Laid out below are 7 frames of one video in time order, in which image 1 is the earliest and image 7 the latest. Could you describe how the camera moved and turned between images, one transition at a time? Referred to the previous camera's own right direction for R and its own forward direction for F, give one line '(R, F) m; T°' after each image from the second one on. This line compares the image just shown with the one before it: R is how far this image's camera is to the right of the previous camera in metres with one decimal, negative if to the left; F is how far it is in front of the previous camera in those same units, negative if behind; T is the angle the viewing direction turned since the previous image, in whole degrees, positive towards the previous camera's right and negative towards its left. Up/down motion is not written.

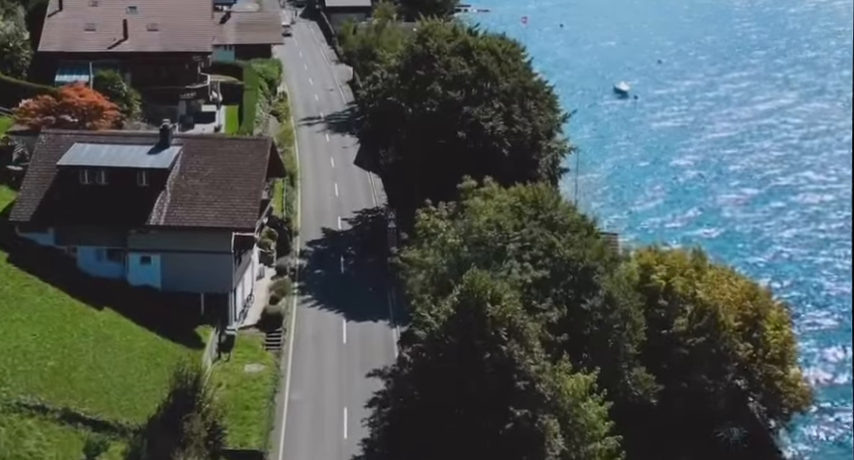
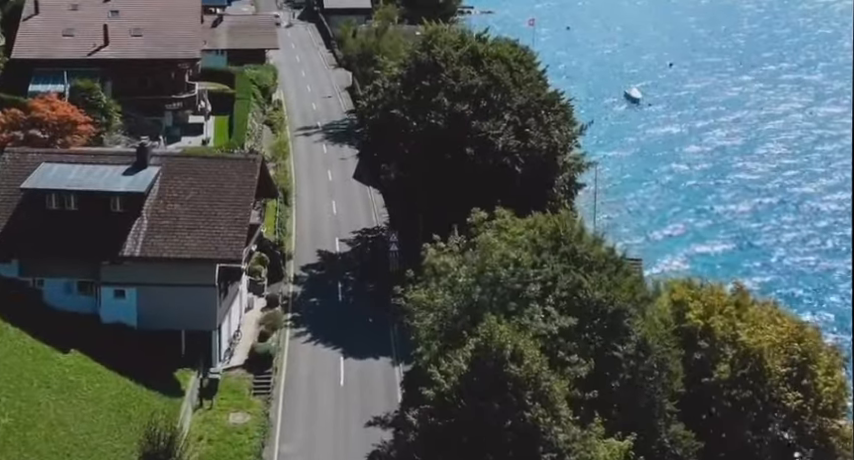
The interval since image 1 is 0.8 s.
(-0.2, +4.5) m; 0°
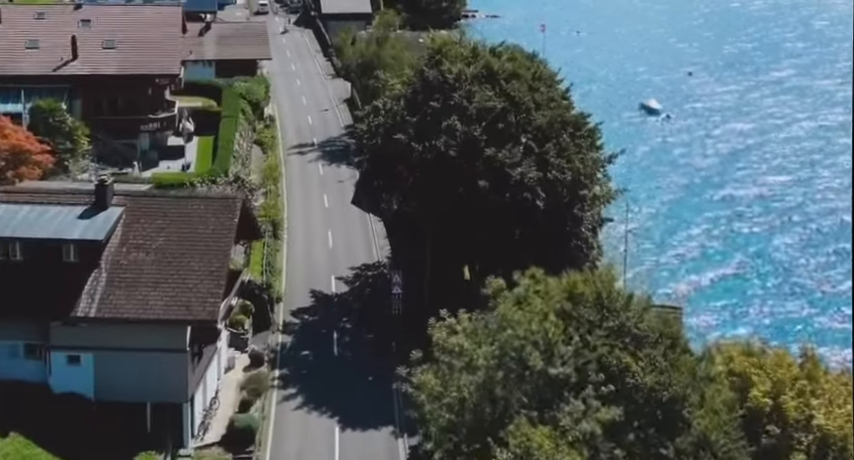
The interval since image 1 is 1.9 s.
(-0.3, +6.1) m; 0°
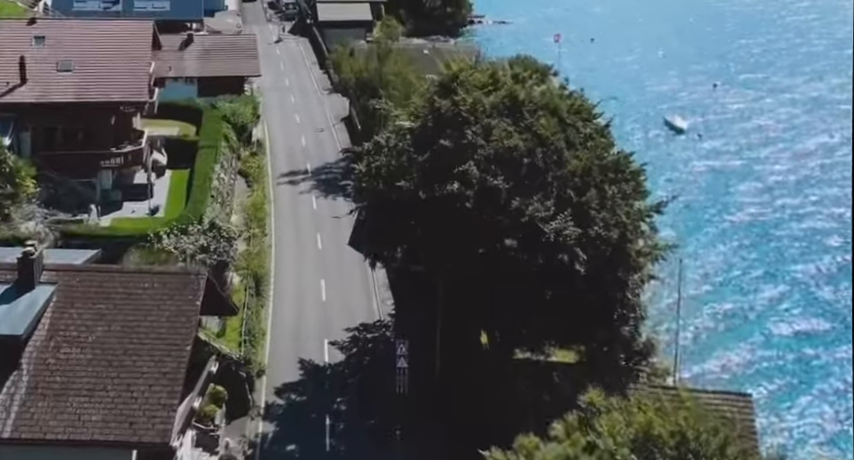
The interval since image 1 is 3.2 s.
(-0.3, +7.5) m; 0°
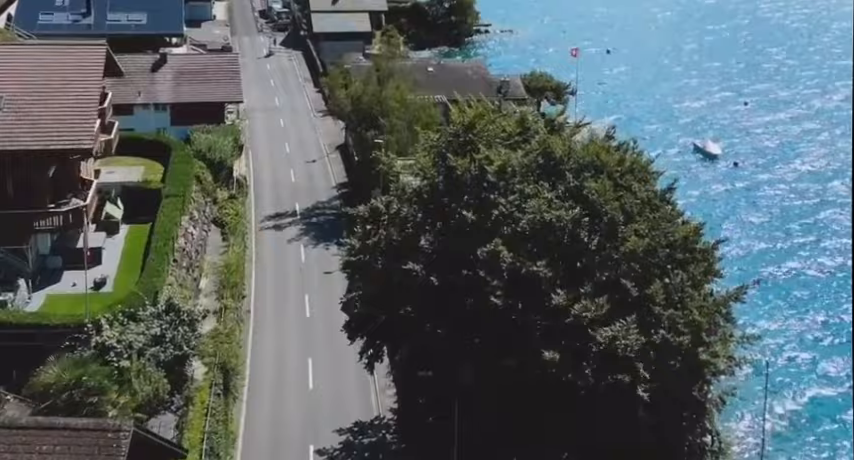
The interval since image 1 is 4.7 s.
(-0.3, +8.2) m; 0°
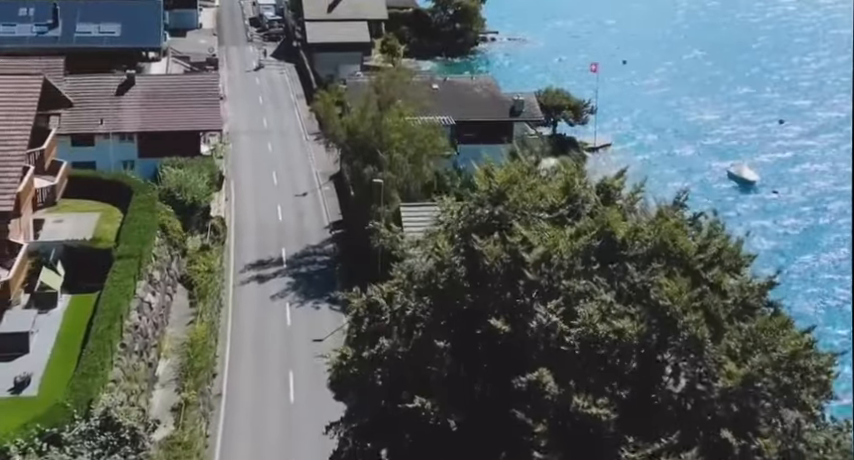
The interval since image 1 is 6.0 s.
(-0.3, +7.5) m; 0°
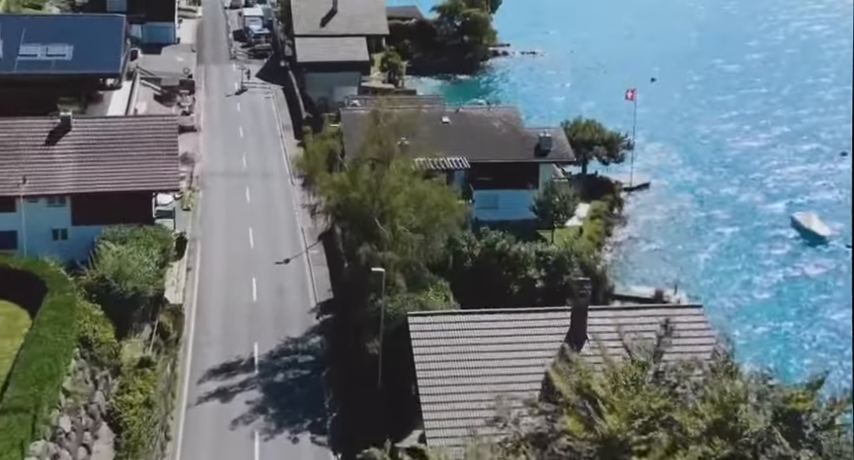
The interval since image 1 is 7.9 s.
(-0.4, +10.6) m; 0°
